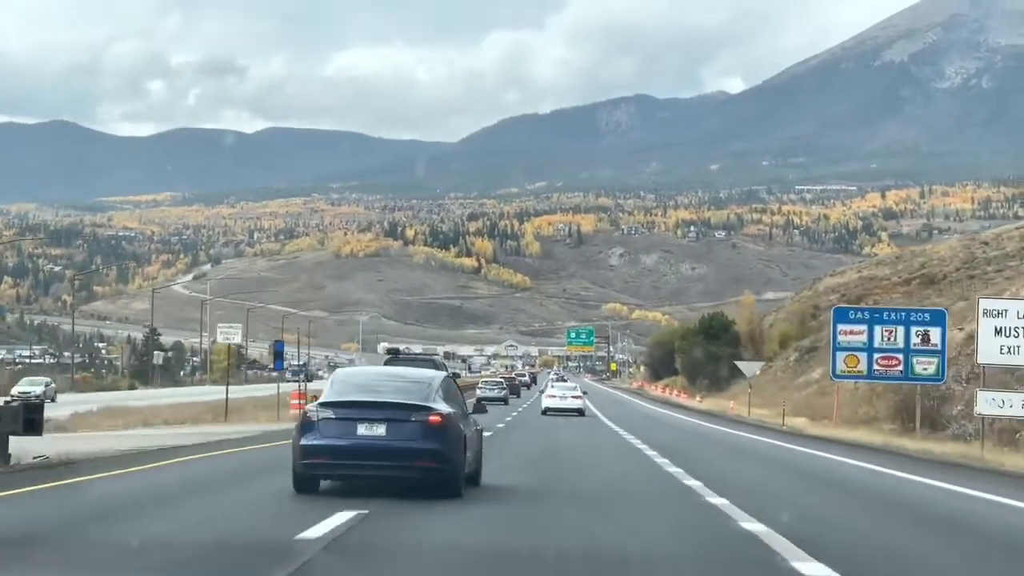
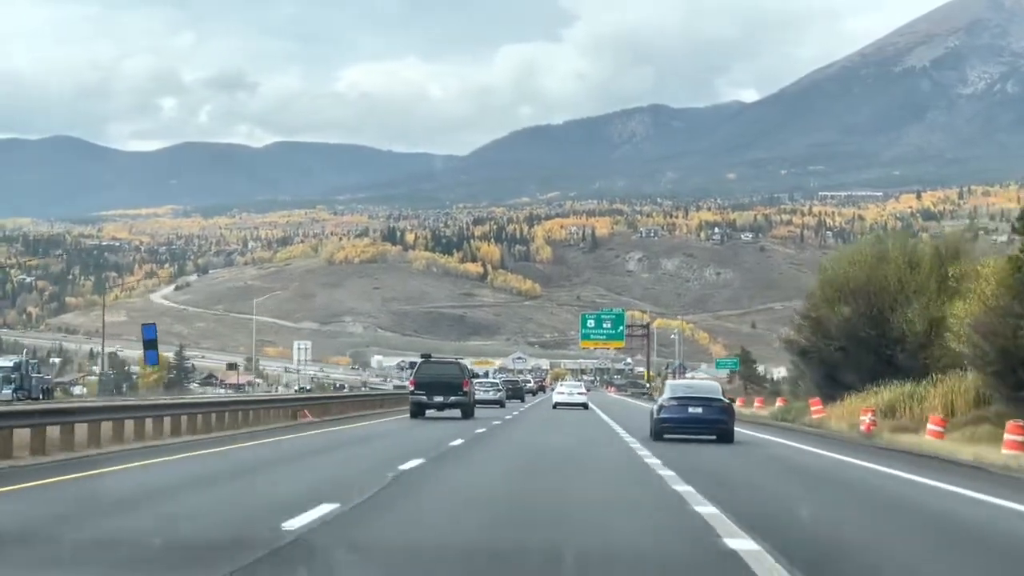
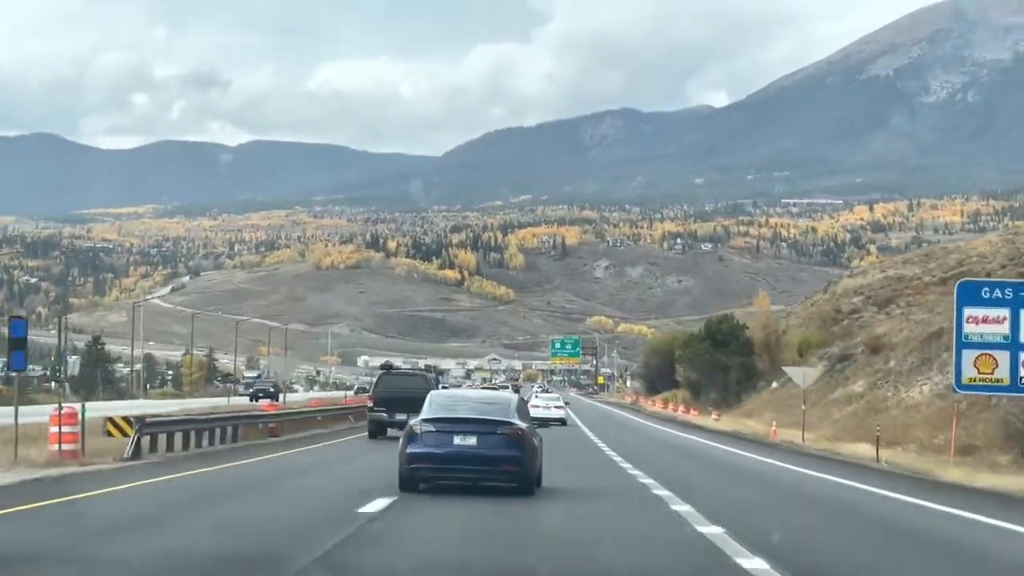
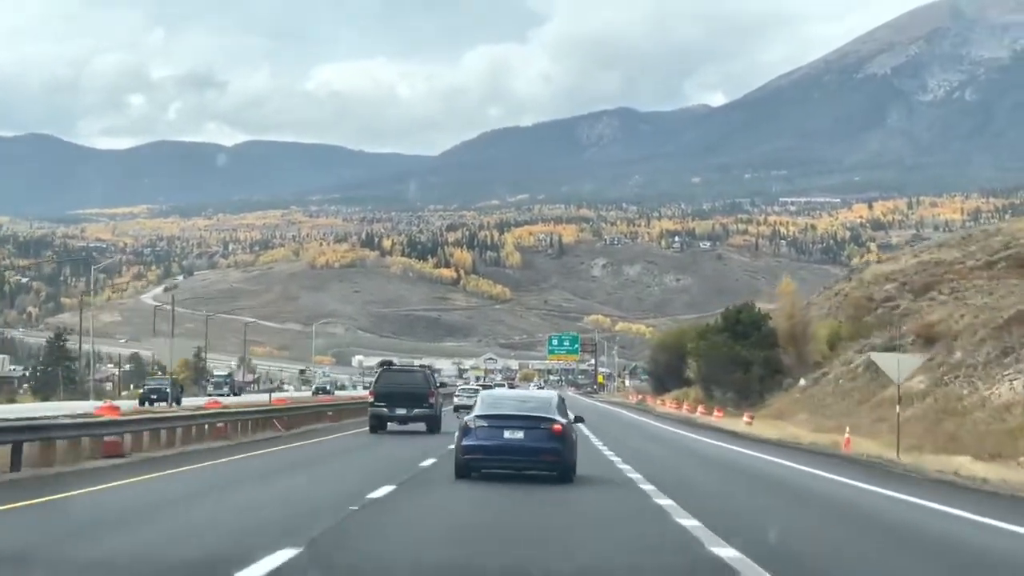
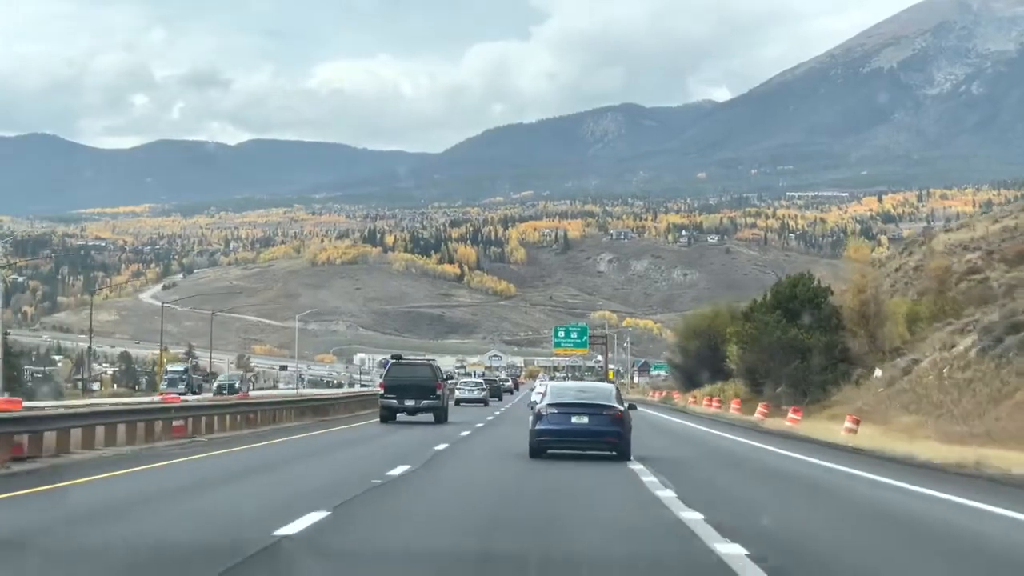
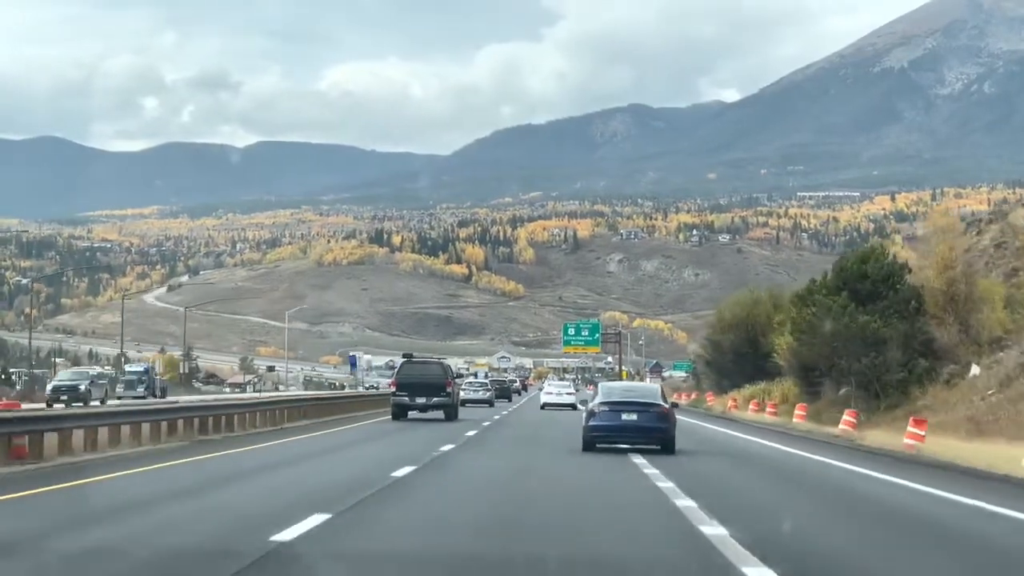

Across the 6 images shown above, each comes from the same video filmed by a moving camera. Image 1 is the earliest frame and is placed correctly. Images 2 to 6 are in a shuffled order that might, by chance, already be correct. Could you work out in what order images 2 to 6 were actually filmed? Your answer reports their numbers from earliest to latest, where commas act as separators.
3, 4, 5, 6, 2
